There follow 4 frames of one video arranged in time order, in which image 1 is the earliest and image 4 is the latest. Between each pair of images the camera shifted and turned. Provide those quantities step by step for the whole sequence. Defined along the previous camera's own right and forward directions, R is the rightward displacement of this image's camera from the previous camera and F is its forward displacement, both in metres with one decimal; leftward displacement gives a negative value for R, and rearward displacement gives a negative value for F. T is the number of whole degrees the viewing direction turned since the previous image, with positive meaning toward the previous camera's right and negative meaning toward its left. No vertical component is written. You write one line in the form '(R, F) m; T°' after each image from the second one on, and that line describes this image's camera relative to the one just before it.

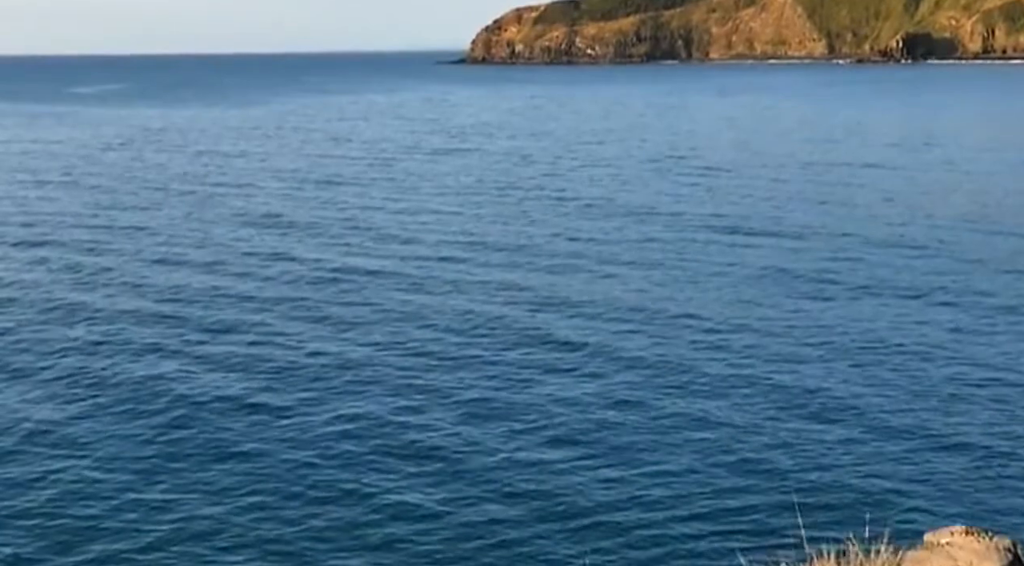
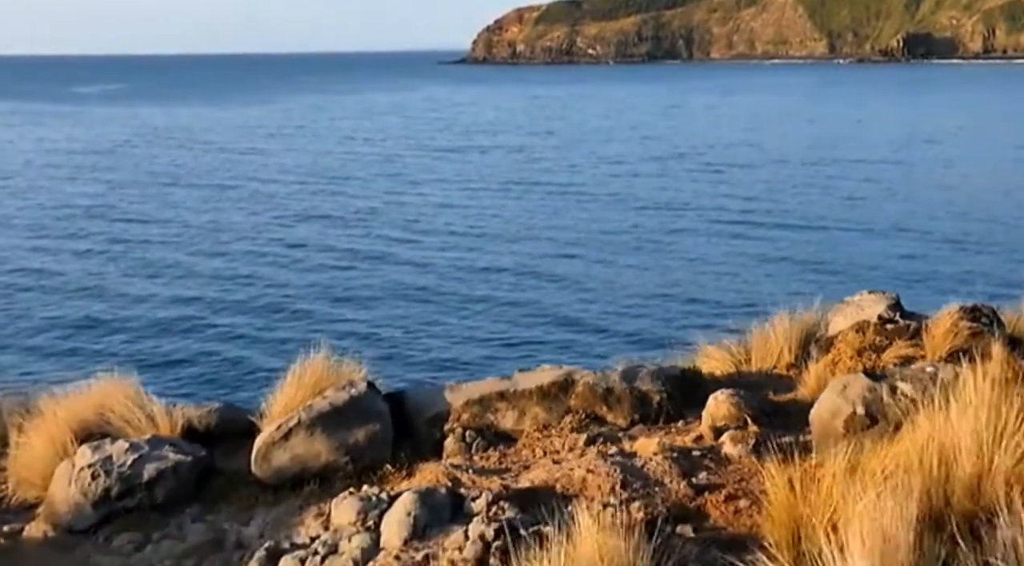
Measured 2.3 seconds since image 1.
(-0.2, -1.2) m; 0°
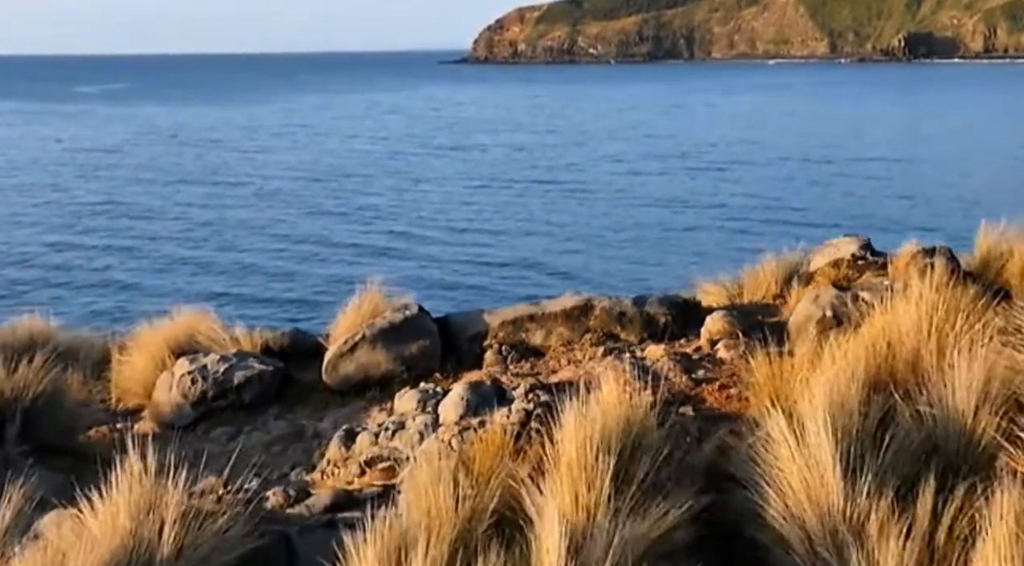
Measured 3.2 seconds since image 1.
(-0.1, -0.7) m; 0°
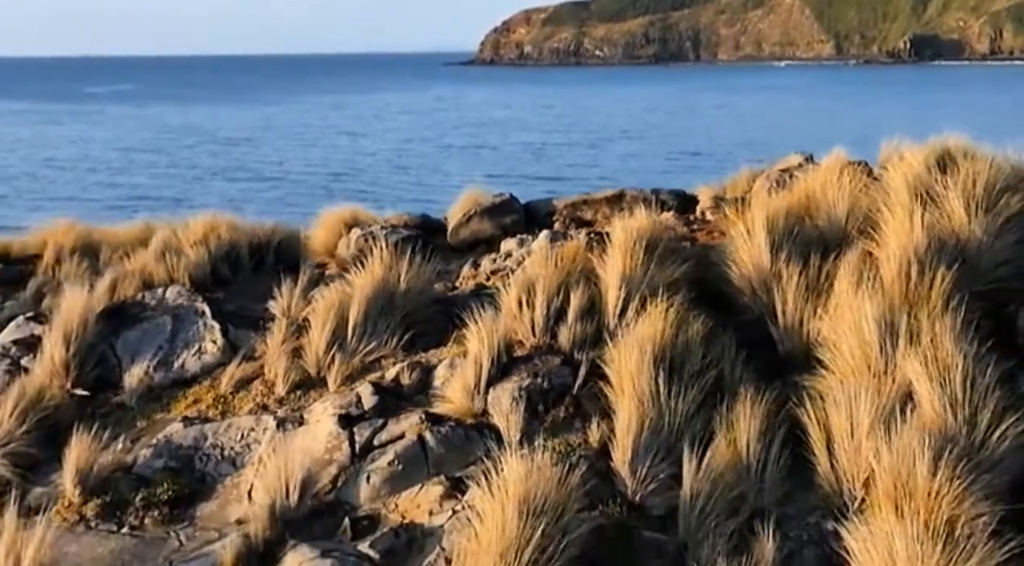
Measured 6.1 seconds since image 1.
(-0.2, -1.5) m; 0°
